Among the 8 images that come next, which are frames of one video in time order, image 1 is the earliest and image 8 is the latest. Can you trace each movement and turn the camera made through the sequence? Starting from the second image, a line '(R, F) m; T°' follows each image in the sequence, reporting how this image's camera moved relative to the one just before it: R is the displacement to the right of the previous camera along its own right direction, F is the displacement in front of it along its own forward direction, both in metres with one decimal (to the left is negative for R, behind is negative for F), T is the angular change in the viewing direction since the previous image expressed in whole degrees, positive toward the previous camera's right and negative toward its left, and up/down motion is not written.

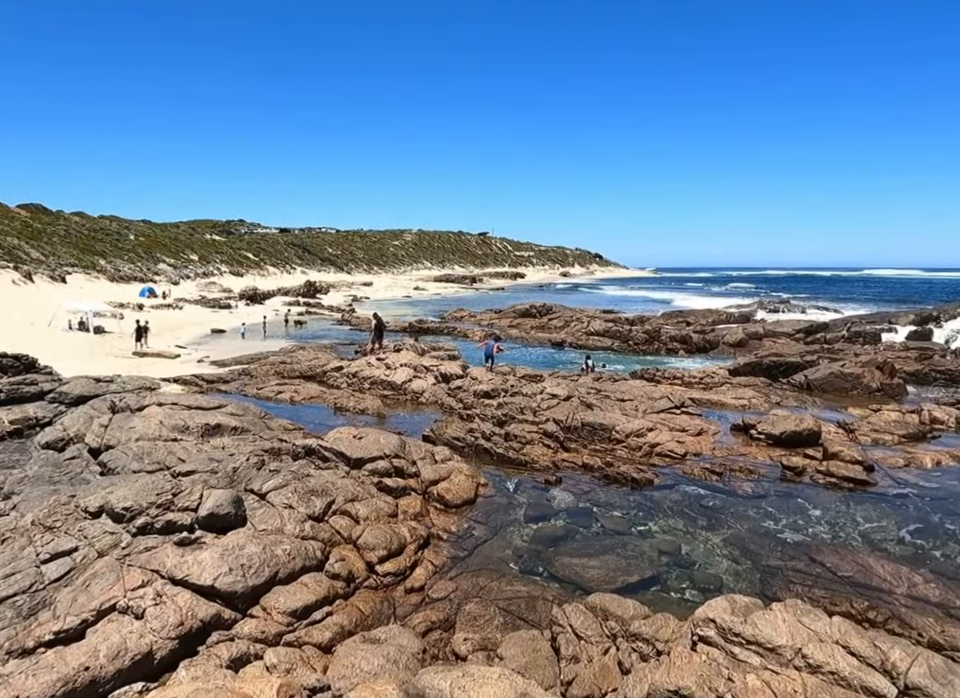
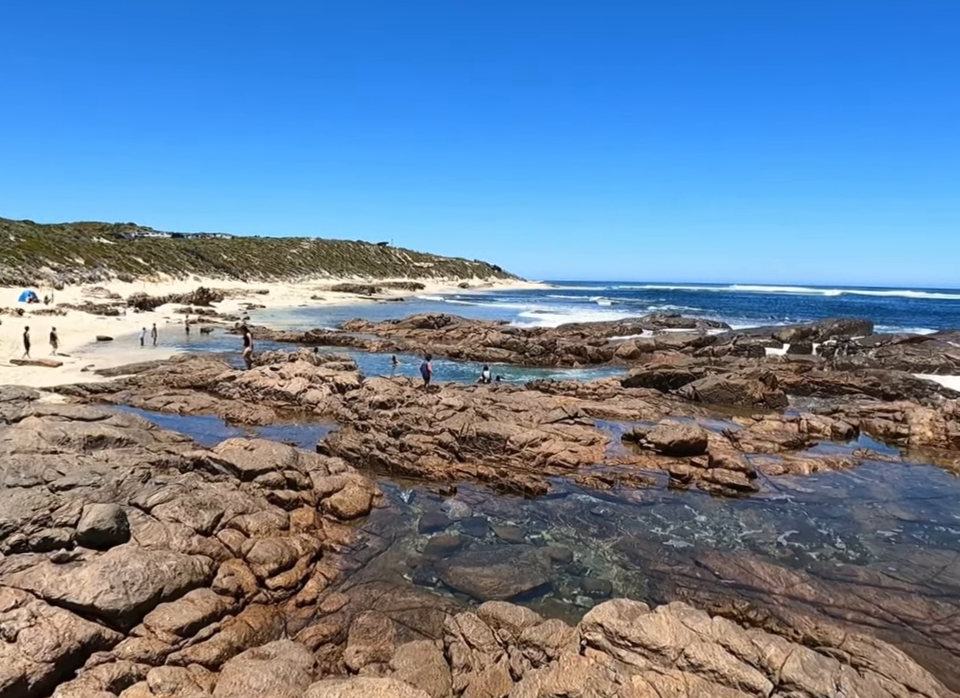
(+0.7, 0.0) m; +5°
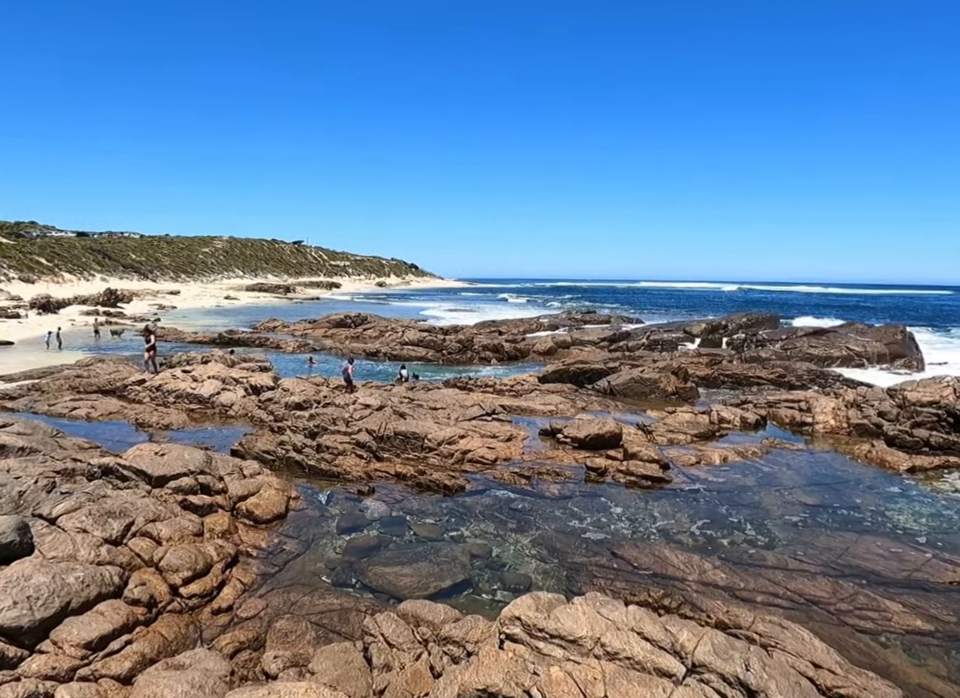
(+0.5, 0.0) m; +4°
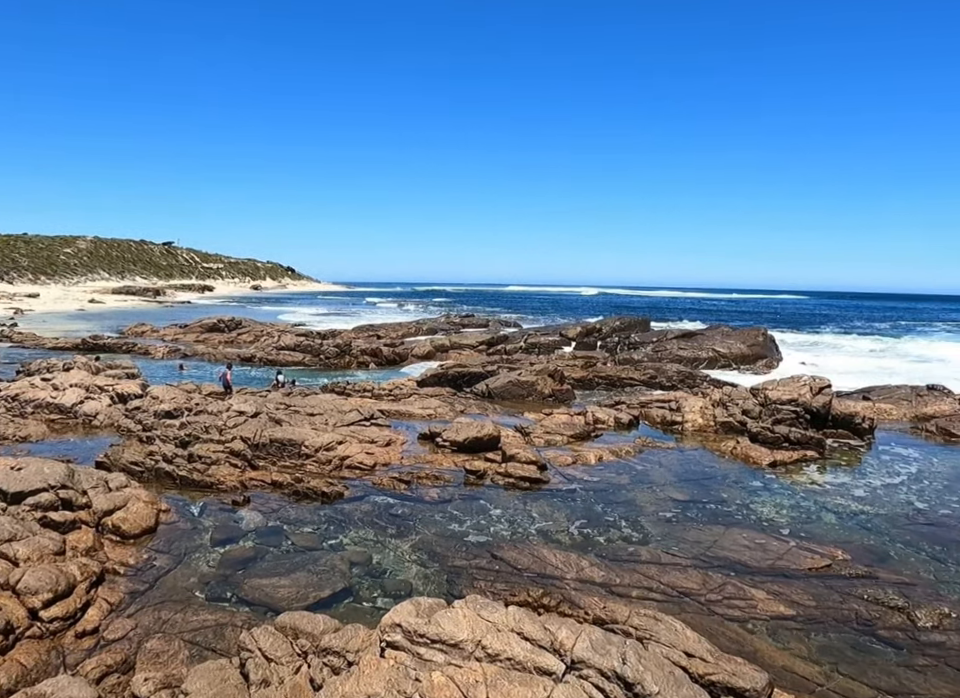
(+0.7, -0.1) m; +6°
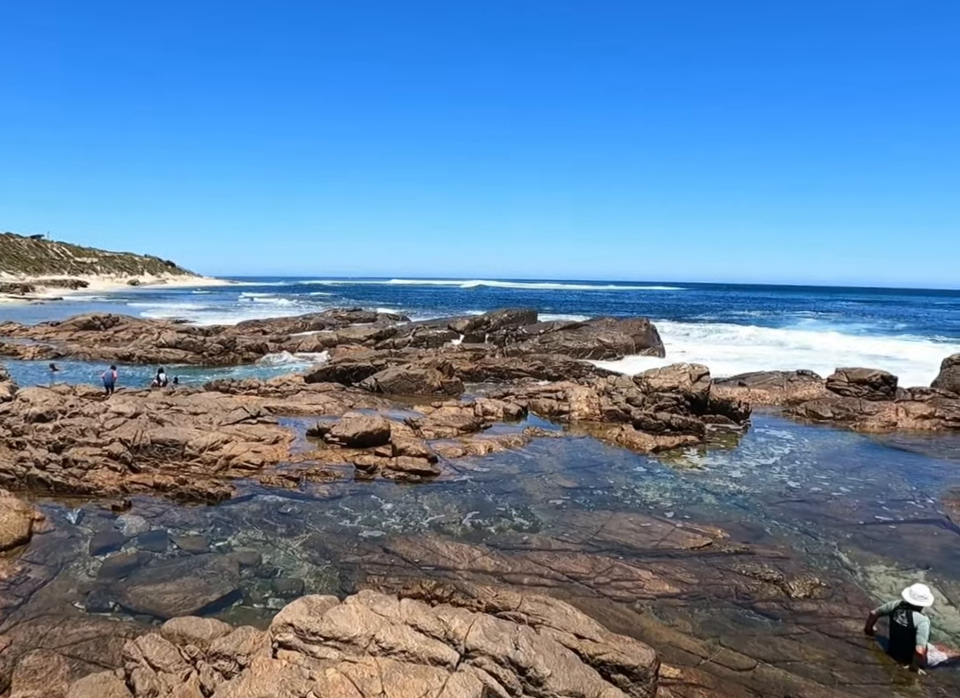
(+0.6, -0.2) m; +6°
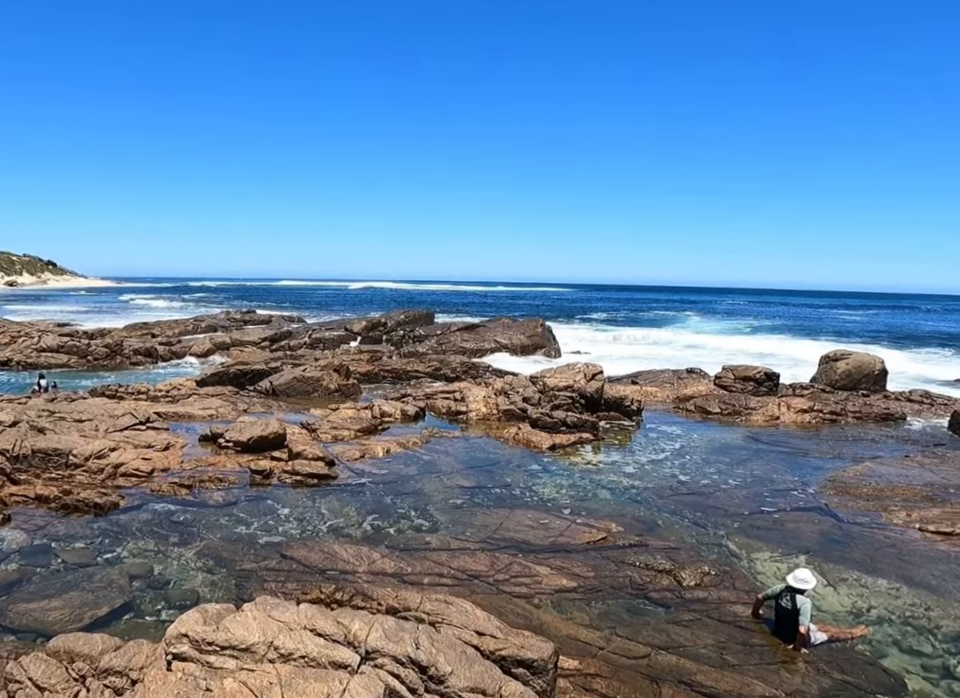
(+0.6, -0.3) m; +5°
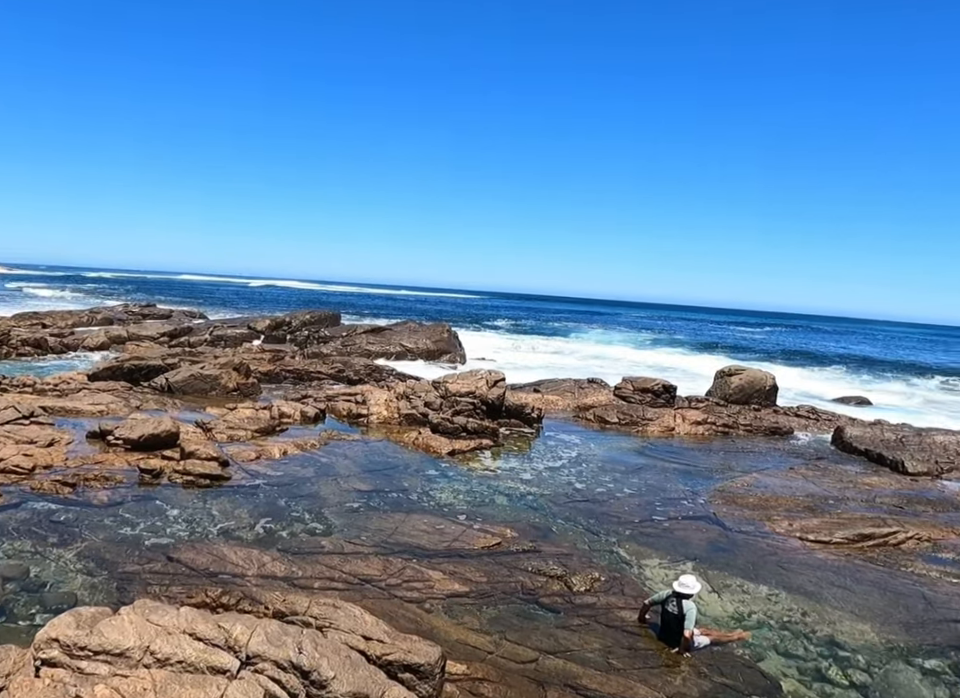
(+0.6, -0.1) m; +5°
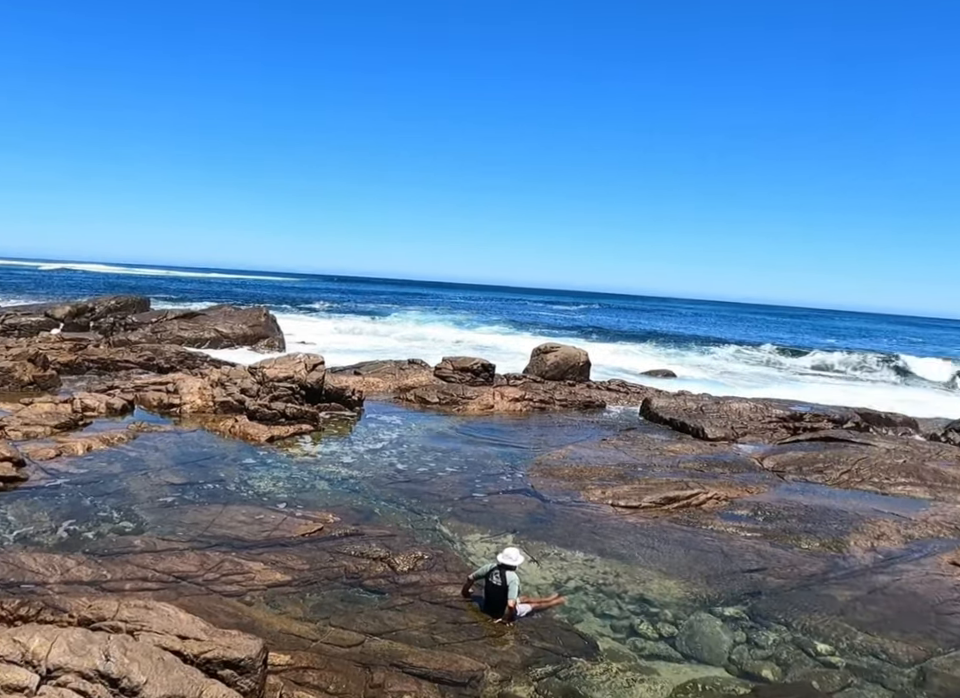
(+0.8, -0.1) m; +10°
